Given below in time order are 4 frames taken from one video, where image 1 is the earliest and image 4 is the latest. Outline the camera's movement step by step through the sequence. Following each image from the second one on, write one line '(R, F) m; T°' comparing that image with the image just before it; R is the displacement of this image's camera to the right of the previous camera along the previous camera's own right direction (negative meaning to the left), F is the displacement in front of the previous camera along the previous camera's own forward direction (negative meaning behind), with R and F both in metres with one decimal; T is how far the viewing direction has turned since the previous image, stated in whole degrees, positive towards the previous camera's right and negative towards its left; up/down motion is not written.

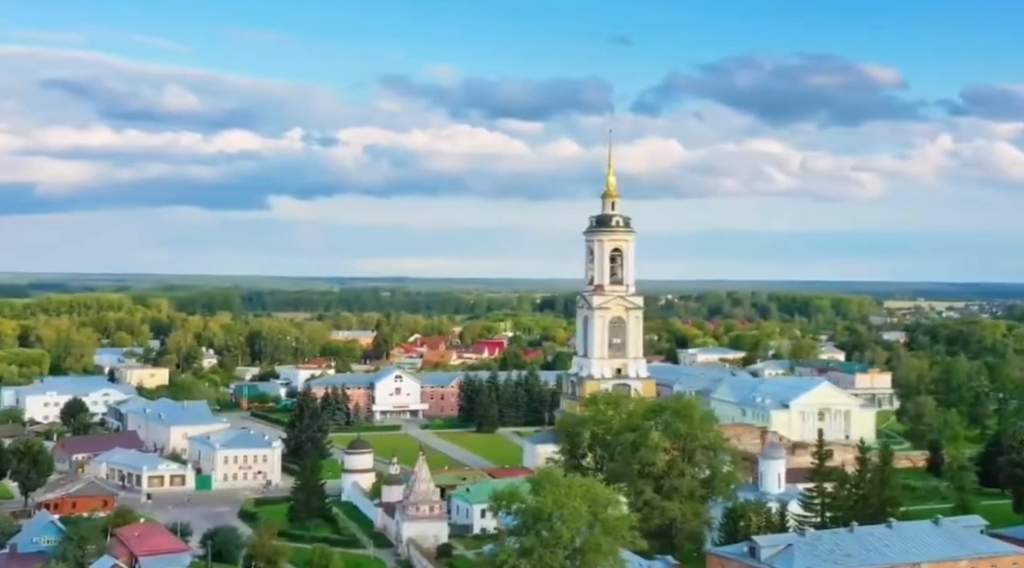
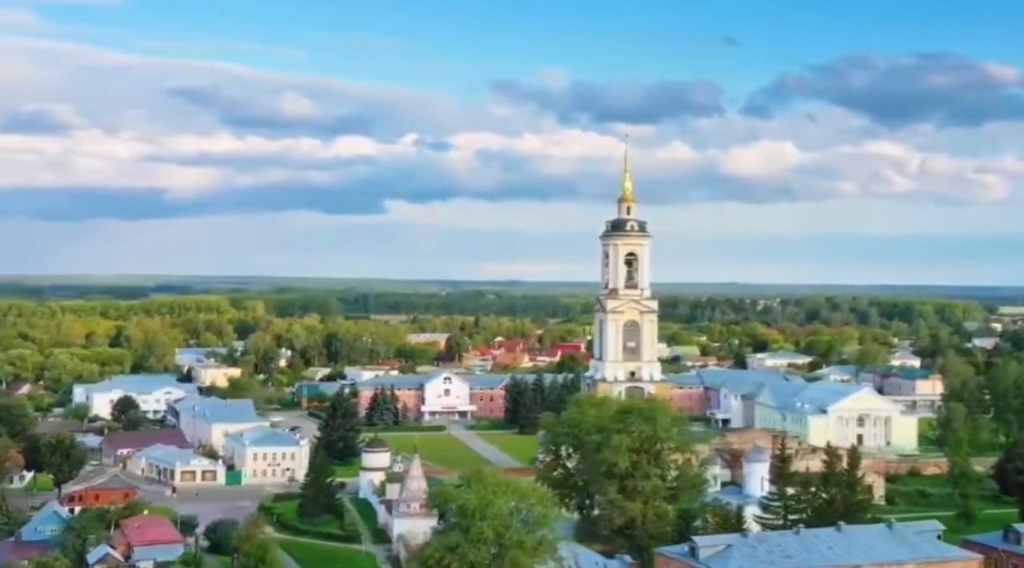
(+3.8, -0.7) m; -5°
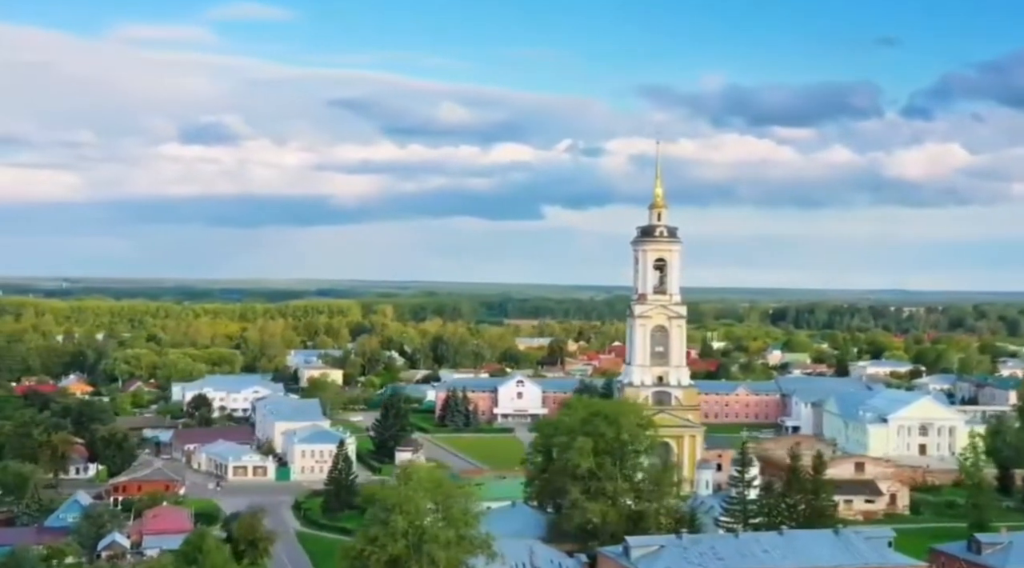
(+5.0, -0.6) m; -7°
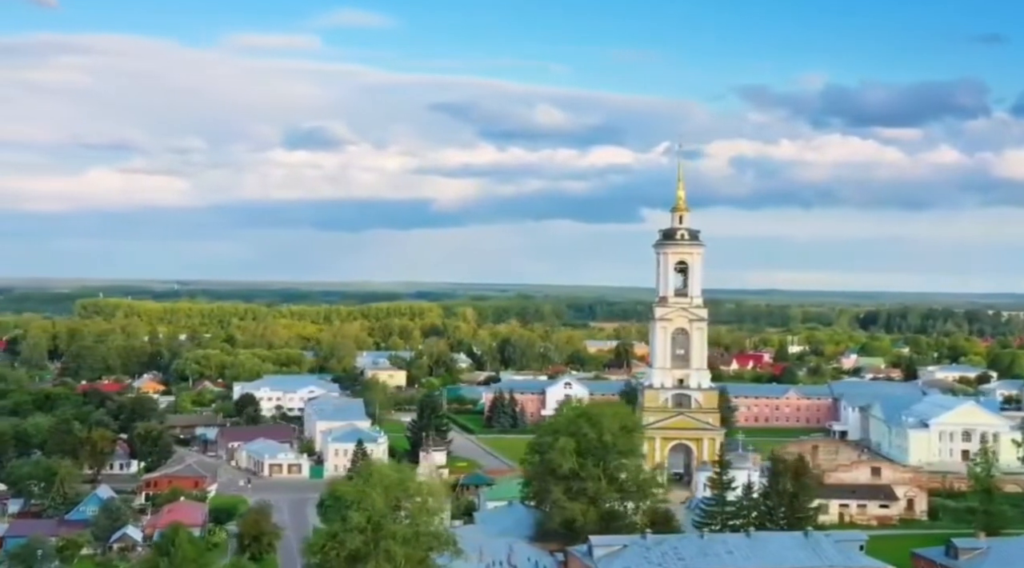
(+3.1, -0.4) m; -5°
